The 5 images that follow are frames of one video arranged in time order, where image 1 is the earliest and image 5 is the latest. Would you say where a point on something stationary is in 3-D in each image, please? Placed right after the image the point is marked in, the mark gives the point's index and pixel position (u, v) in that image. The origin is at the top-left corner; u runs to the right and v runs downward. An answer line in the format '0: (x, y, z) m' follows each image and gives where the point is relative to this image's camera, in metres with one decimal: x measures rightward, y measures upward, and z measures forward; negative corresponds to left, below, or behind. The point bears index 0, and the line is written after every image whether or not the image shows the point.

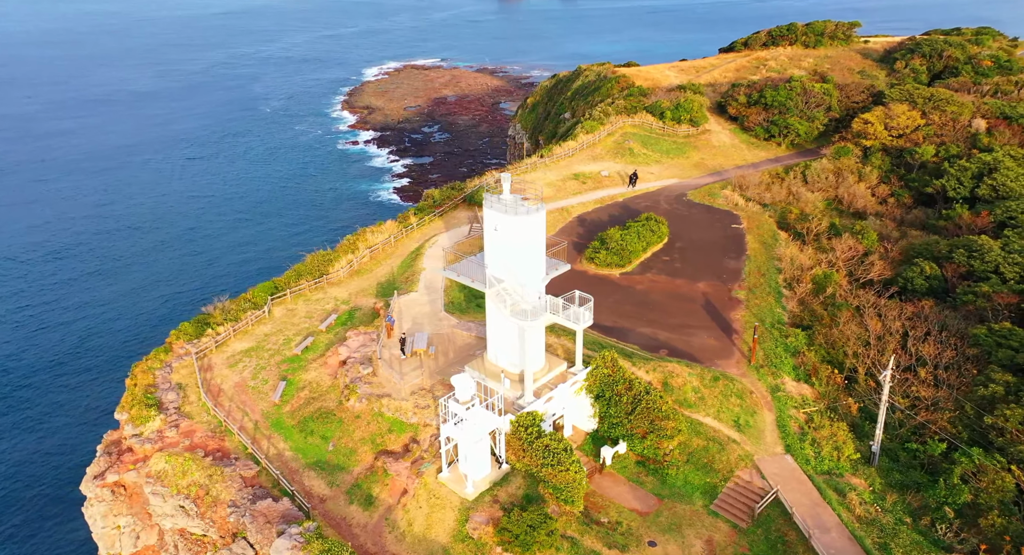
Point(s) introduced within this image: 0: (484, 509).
0: (-0.7, -6.3, +18.9) m
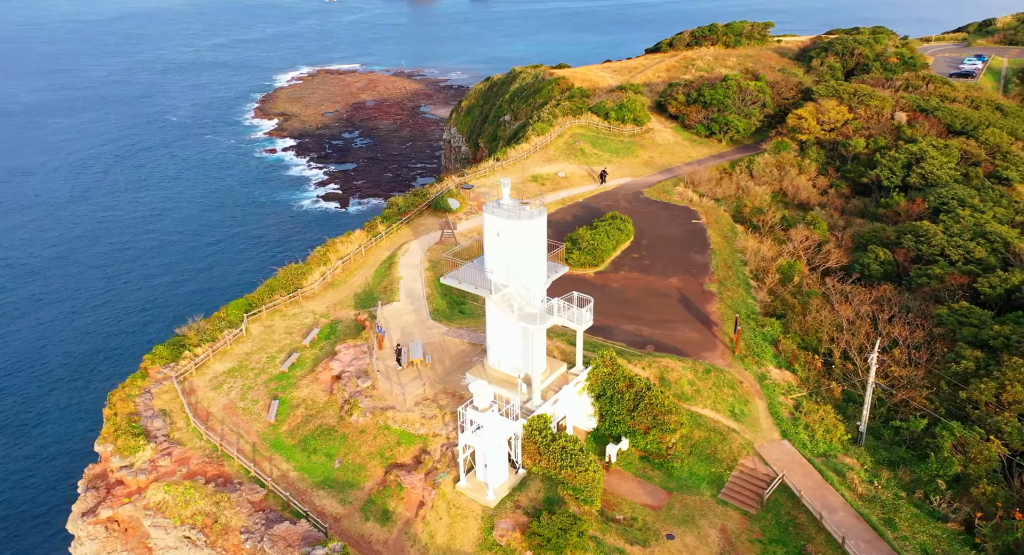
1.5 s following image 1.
0: (-0.1, -6.4, +18.8) m
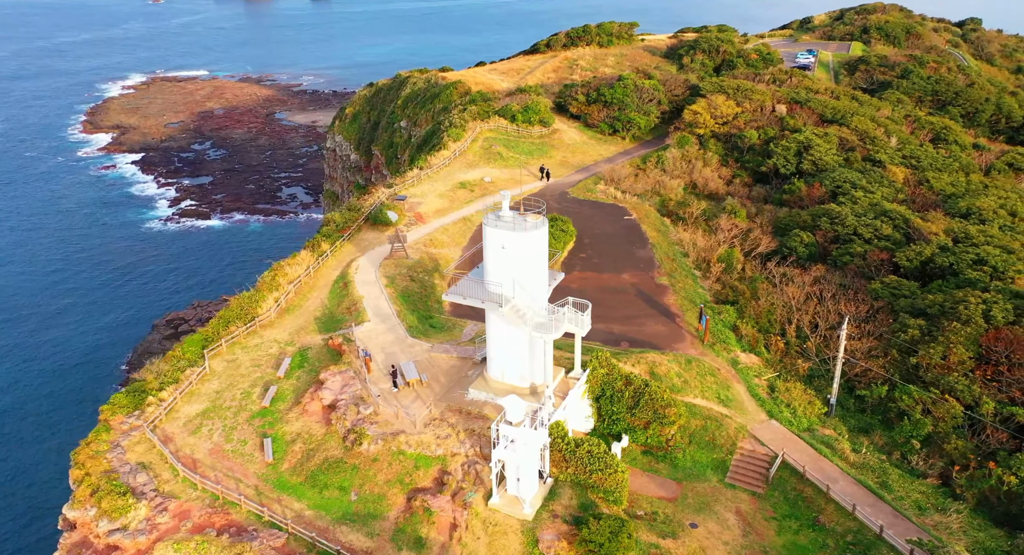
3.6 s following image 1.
0: (+1.0, -6.7, +18.7) m
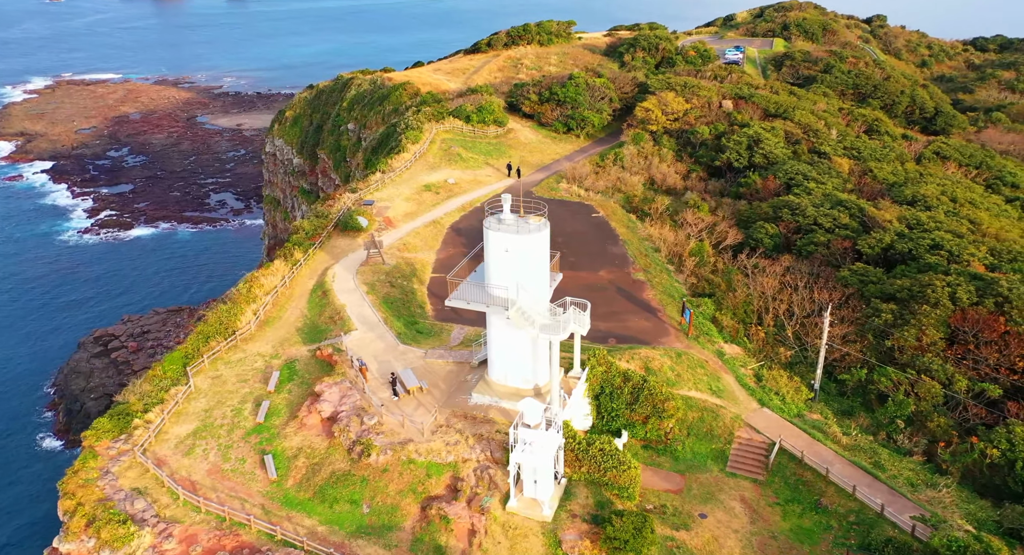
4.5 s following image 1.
0: (+1.6, -6.7, +18.8) m
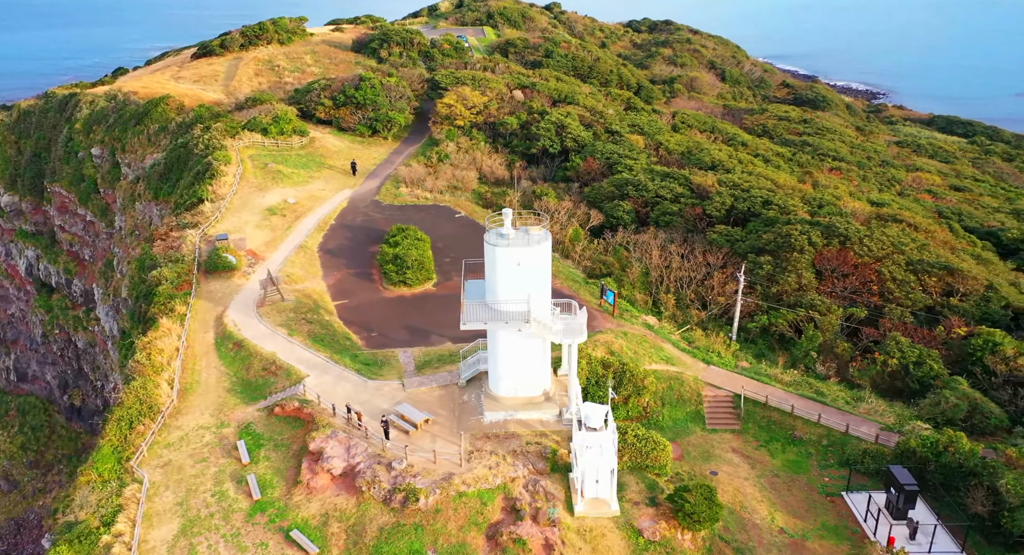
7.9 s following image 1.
0: (+3.5, -6.7, +19.9) m
